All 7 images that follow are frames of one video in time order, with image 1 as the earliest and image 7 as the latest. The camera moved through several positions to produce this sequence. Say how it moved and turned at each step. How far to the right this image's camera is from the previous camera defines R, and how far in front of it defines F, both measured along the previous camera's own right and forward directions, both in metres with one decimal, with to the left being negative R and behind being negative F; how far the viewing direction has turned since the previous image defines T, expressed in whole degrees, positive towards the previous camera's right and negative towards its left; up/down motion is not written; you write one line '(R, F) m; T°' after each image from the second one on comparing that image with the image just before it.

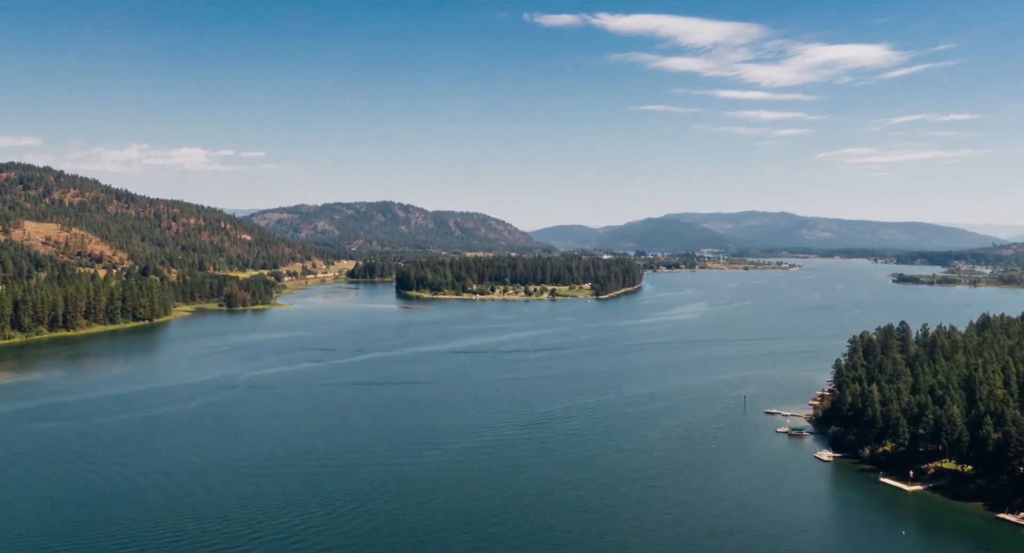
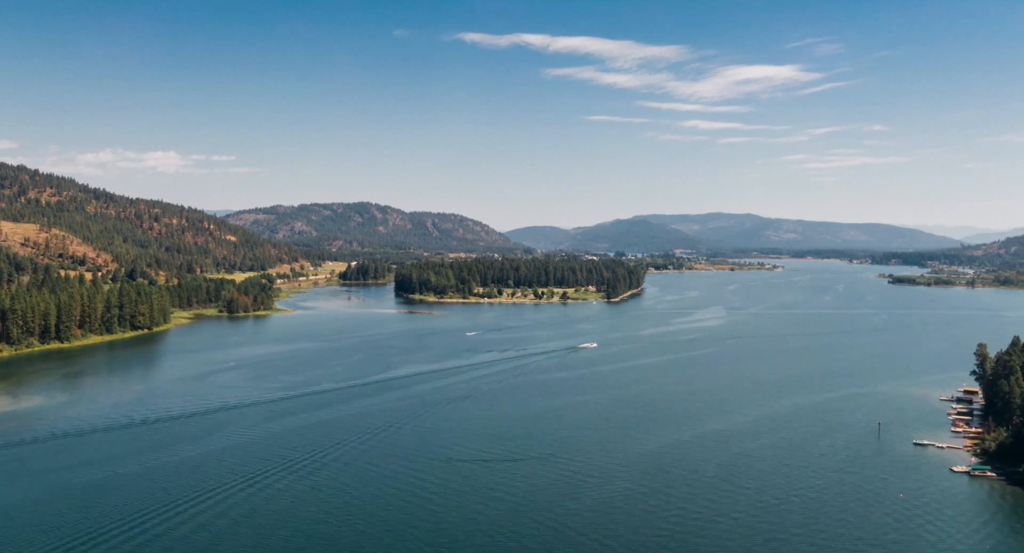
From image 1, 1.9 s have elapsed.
(-3.8, +4.4) m; +1°
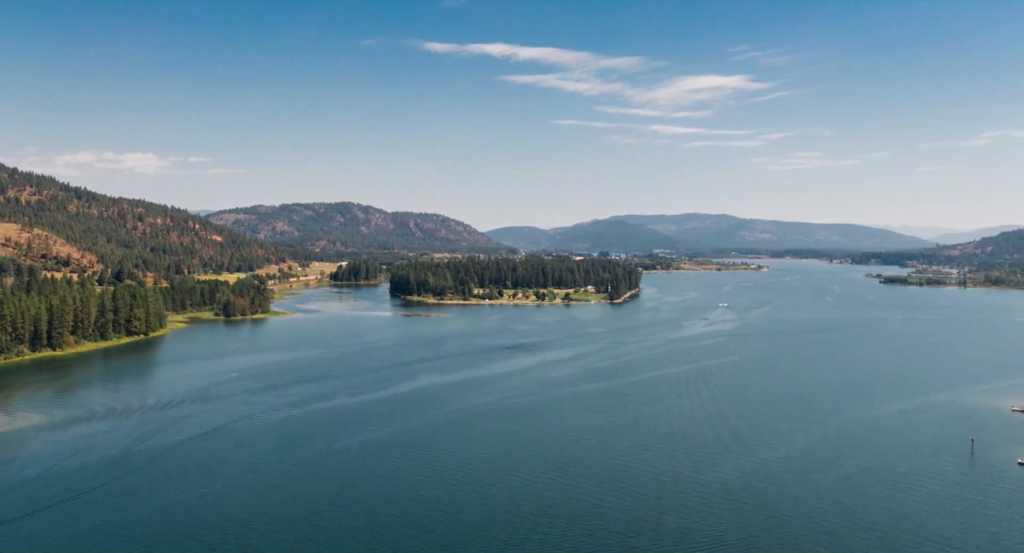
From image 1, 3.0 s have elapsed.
(-2.2, +2.4) m; +1°
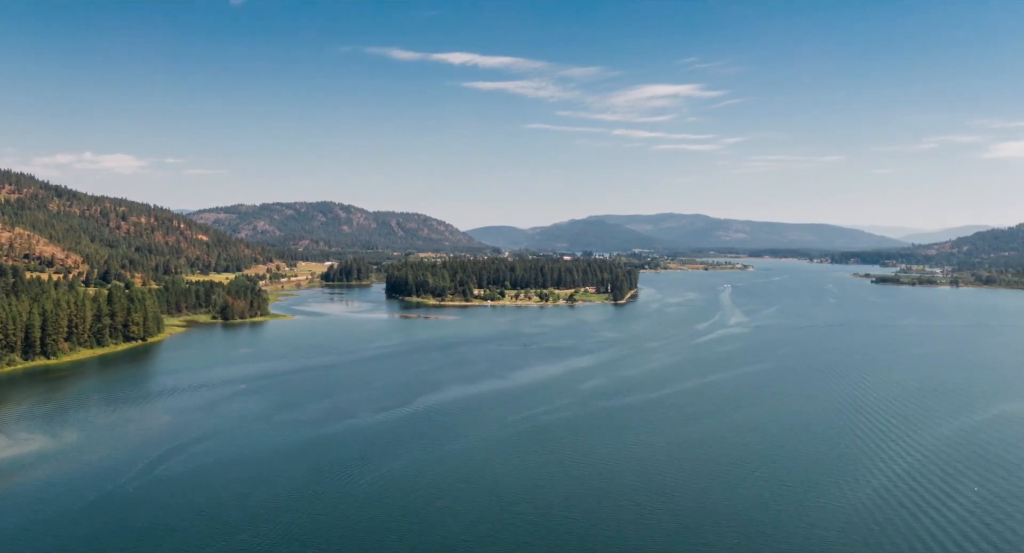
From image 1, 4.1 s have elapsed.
(-2.4, +2.5) m; +1°
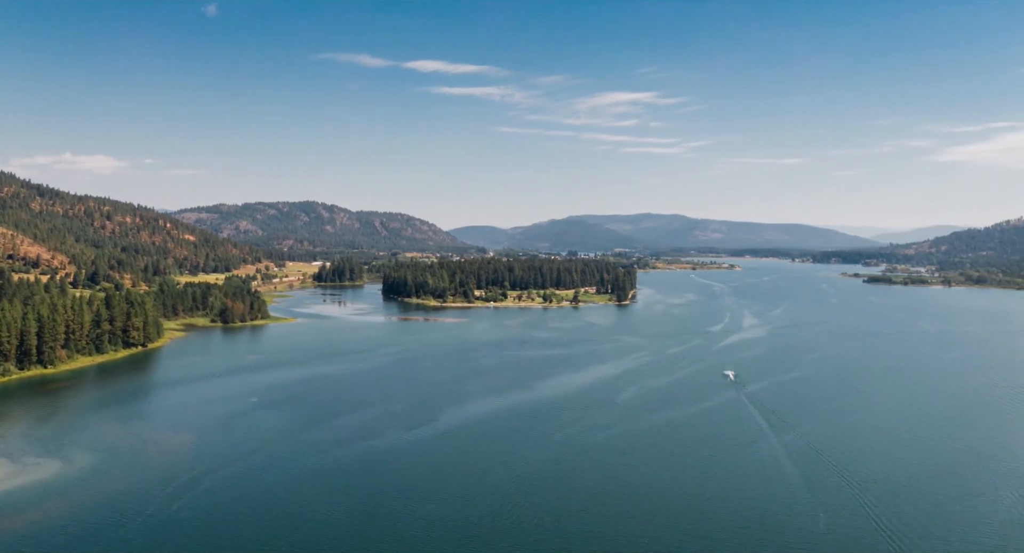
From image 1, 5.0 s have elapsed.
(-2.2, +2.2) m; +1°
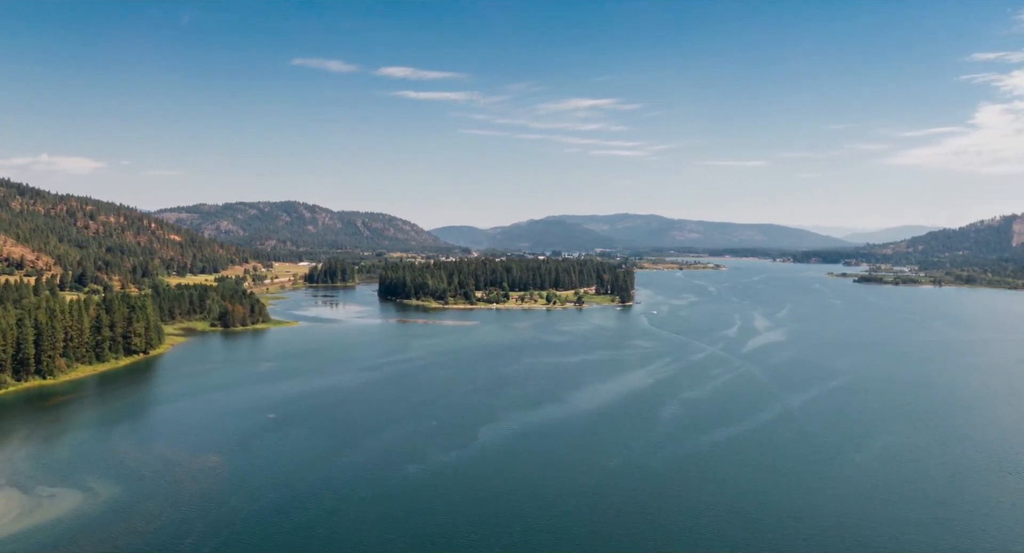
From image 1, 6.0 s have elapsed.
(-2.3, +2.2) m; +1°
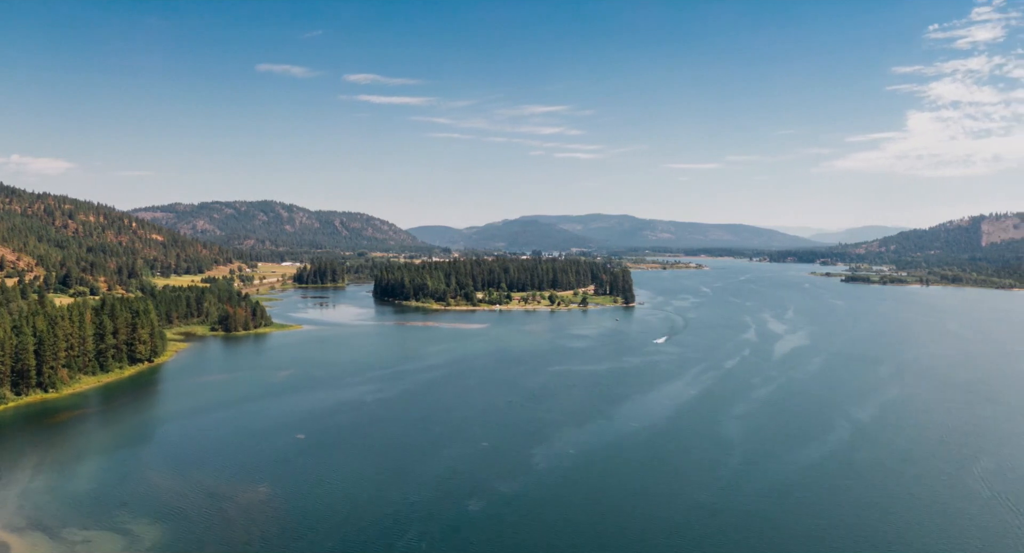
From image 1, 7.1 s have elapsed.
(-2.7, +2.4) m; +1°
